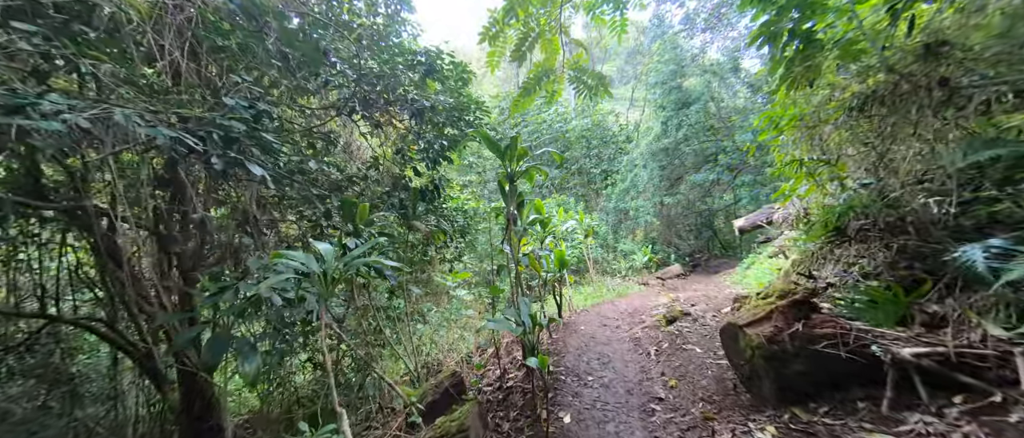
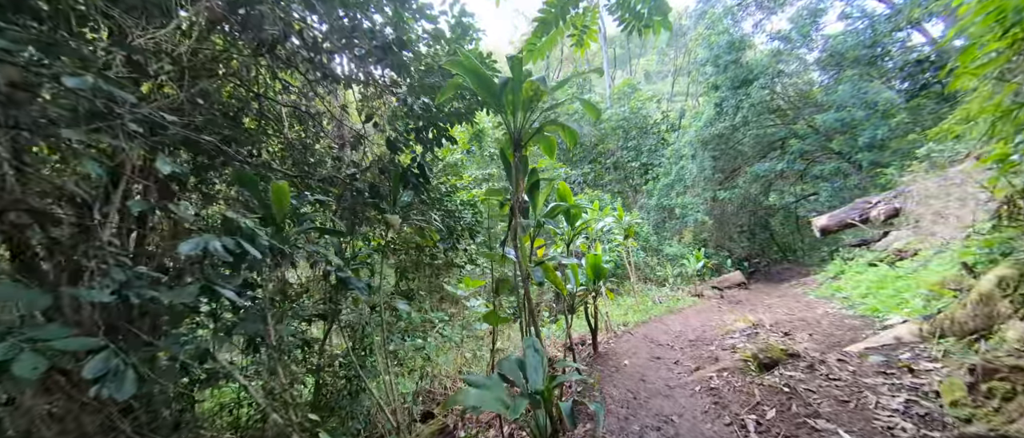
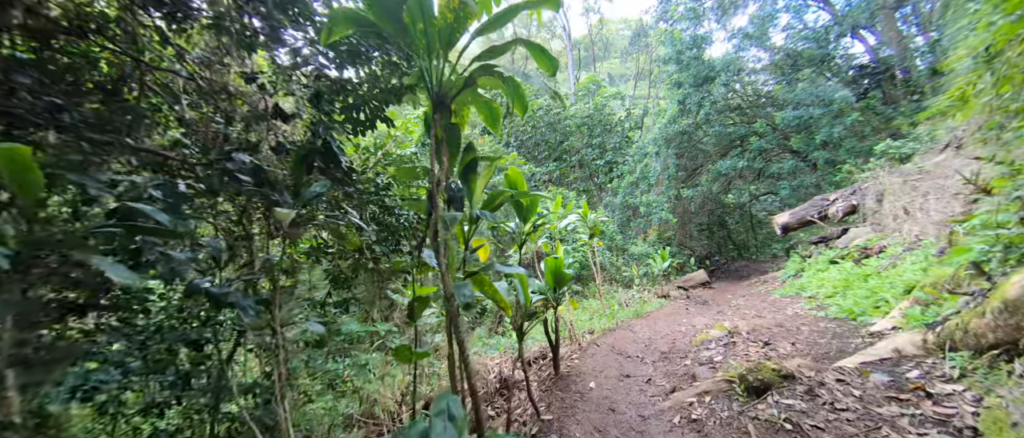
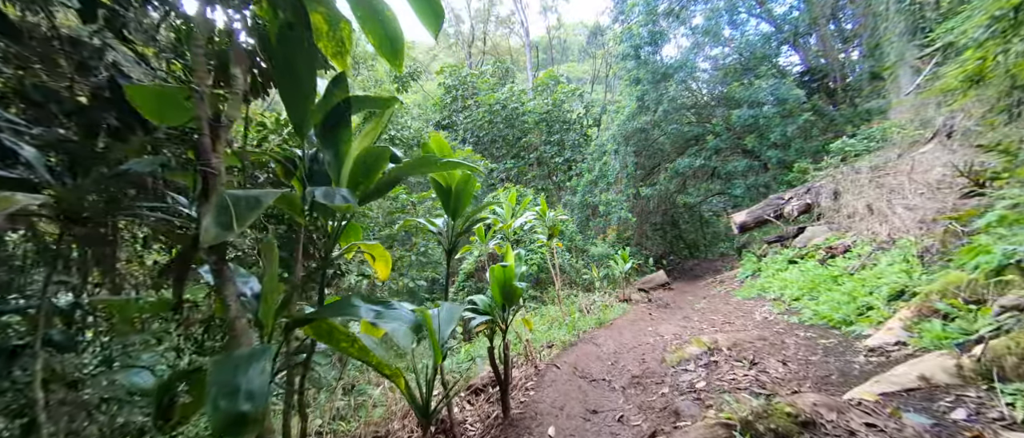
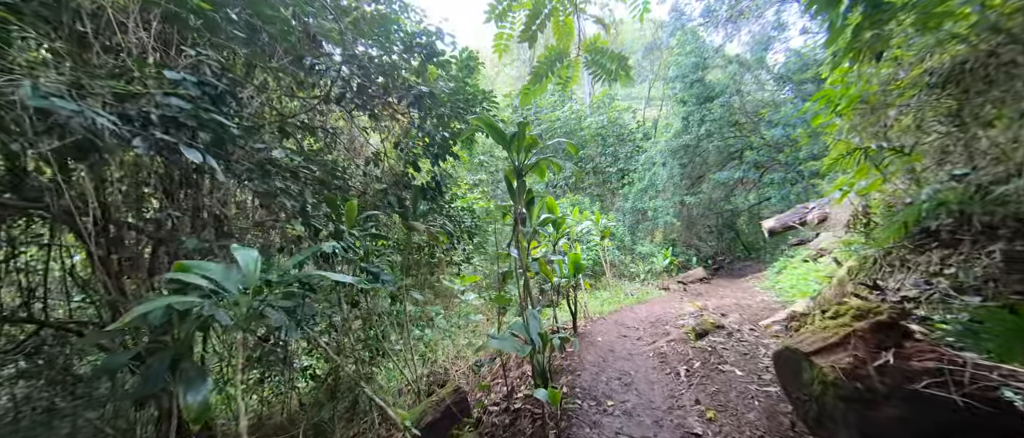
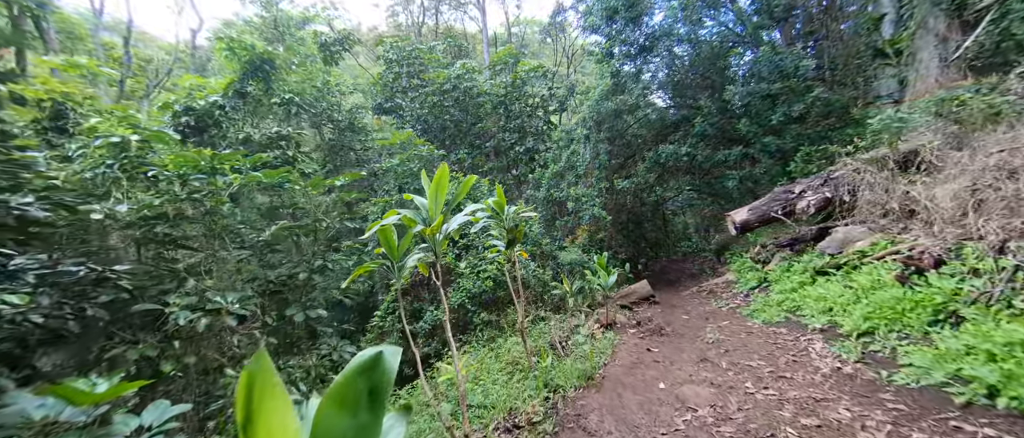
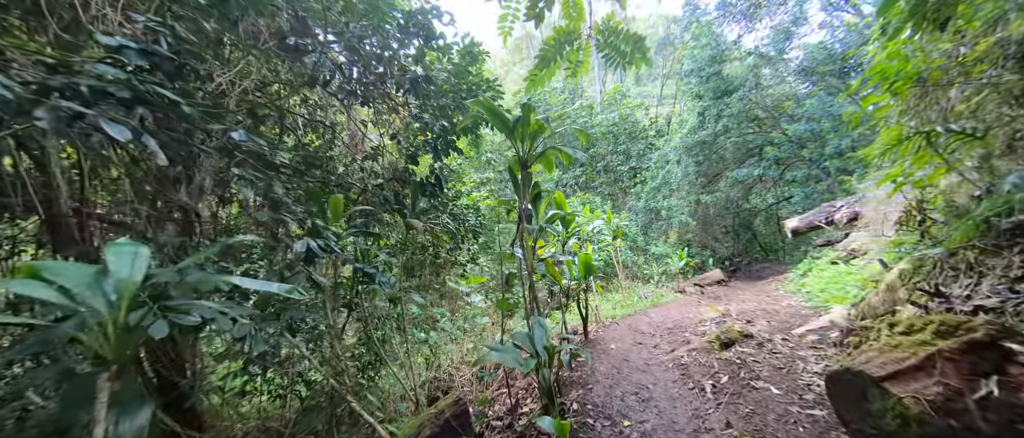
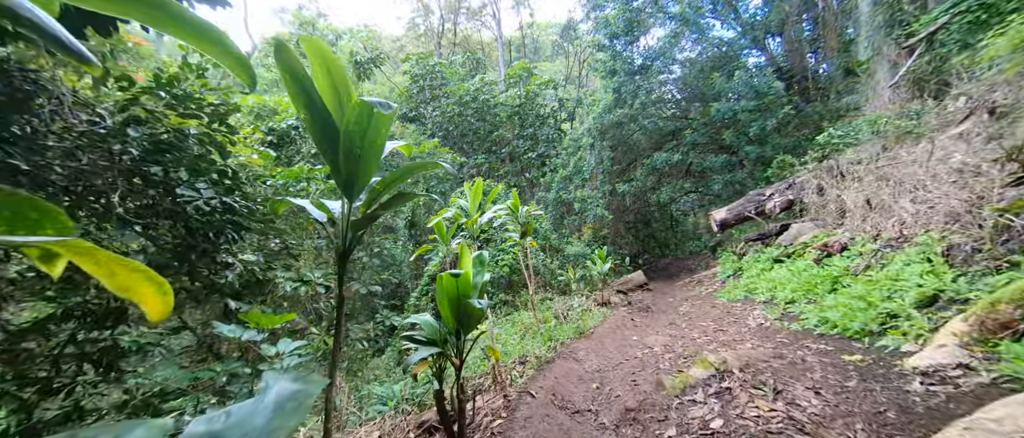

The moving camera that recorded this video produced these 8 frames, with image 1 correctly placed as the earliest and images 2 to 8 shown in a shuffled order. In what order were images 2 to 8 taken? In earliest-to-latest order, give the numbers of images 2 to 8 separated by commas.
5, 7, 2, 3, 4, 8, 6
